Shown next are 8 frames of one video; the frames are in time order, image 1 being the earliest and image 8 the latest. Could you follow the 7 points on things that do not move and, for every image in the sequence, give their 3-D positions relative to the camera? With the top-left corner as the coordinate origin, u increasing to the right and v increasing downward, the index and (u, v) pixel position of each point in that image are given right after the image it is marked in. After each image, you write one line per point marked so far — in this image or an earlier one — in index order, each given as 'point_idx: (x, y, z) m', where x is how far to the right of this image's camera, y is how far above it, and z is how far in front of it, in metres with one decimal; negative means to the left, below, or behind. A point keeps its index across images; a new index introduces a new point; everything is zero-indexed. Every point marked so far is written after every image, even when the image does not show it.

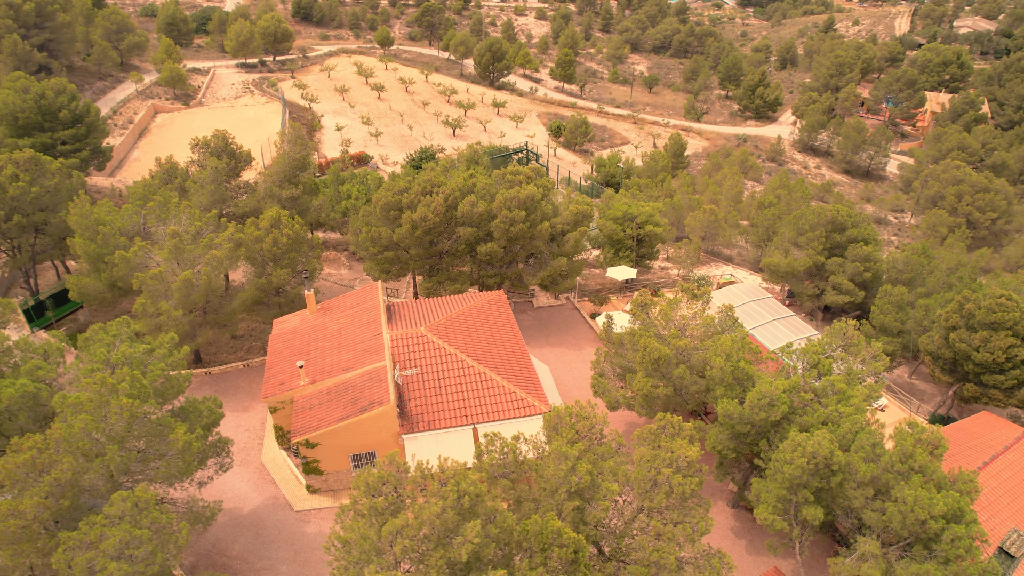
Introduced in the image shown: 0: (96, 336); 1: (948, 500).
0: (-12.5, -1.5, +19.2) m
1: (+12.6, -6.0, +18.0) m
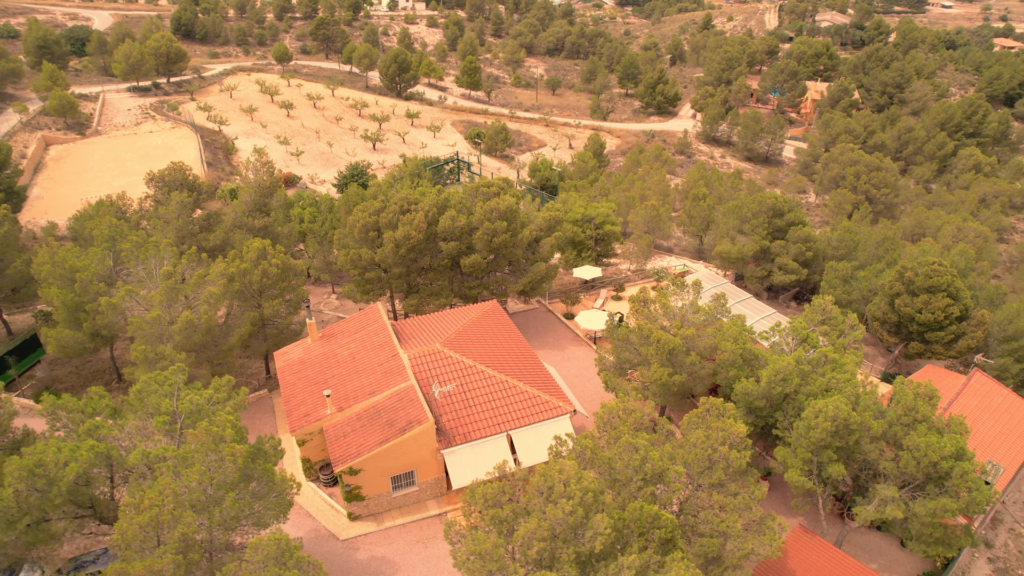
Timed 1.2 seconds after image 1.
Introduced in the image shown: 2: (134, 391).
0: (-10.7, -2.9, +18.5) m
1: (+14.6, -5.1, +20.9) m
2: (-11.2, -3.1, +18.9) m
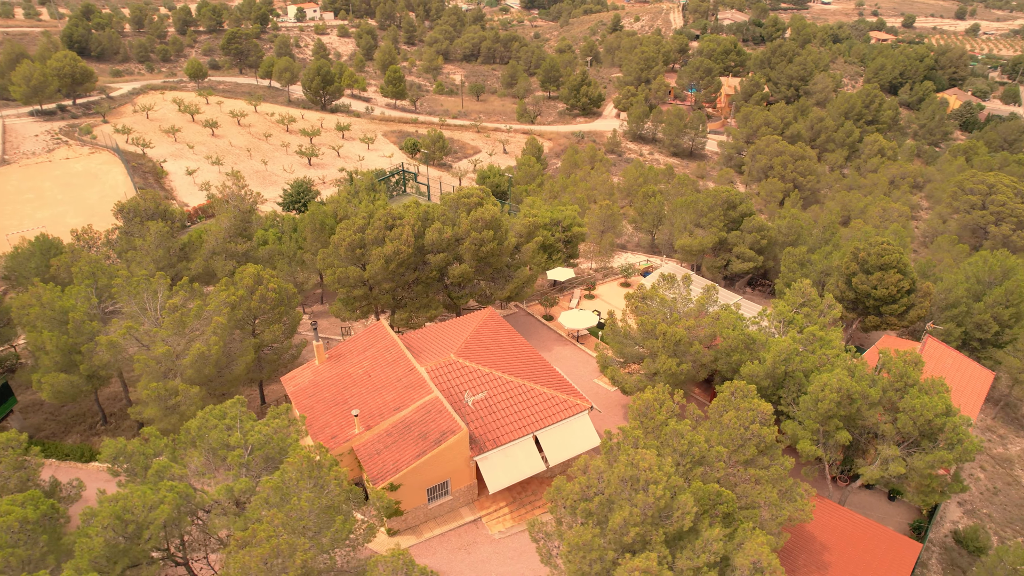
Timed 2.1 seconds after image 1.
0: (-8.9, -3.9, +18.3) m
1: (+16.0, -4.2, +23.6) m
2: (-9.5, -4.1, +18.6) m
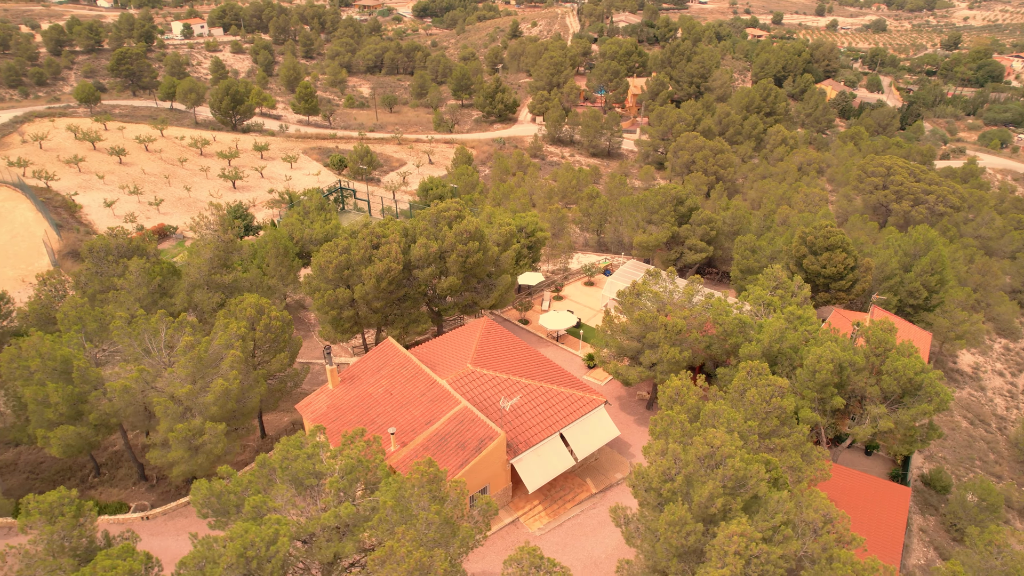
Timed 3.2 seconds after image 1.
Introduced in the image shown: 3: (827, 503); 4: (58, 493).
0: (-6.8, -4.9, +18.3) m
1: (+17.1, -3.1, +26.9) m
2: (-7.3, -5.1, +18.6) m
3: (+9.0, -6.1, +17.9) m
4: (-13.5, -6.1, +18.8) m
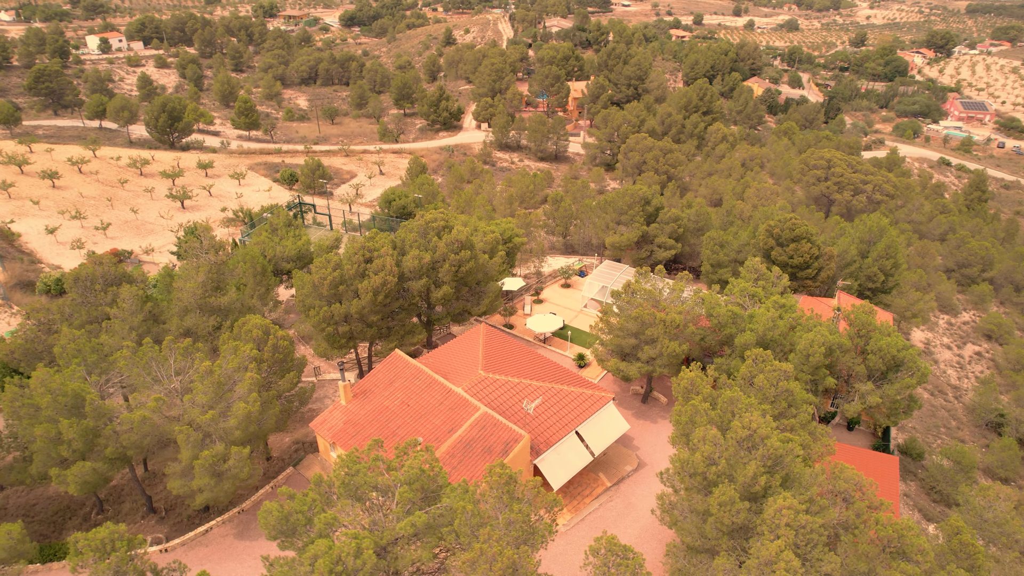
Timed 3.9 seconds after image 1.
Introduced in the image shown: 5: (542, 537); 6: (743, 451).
0: (-5.2, -5.4, +18.5) m
1: (+17.7, -2.4, +29.3) m
2: (-5.7, -5.7, +18.7) m
3: (+10.5, -5.7, +19.6) m
4: (-11.9, -7.0, +18.4) m
5: (+0.9, -6.8, +17.2) m
6: (+7.3, -5.1, +19.8) m
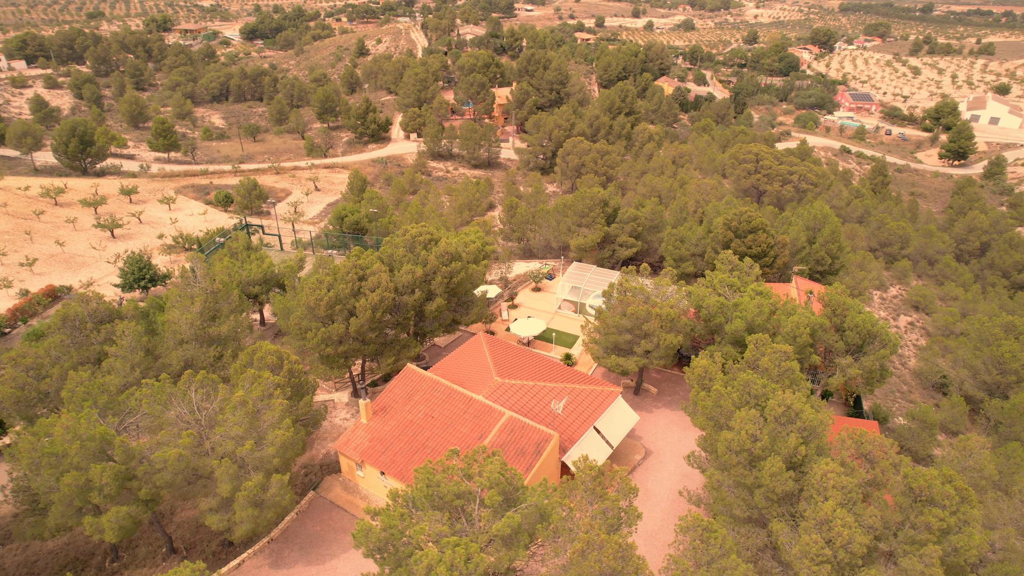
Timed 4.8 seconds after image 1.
0: (-3.0, -6.0, +19.1) m
1: (+18.2, -1.4, +32.5) m
2: (-3.6, -6.2, +19.2) m
3: (+12.5, -5.1, +22.0) m
4: (-9.5, -8.0, +18.2) m
5: (+3.2, -6.8, +18.5) m
6: (+9.2, -4.7, +21.8) m
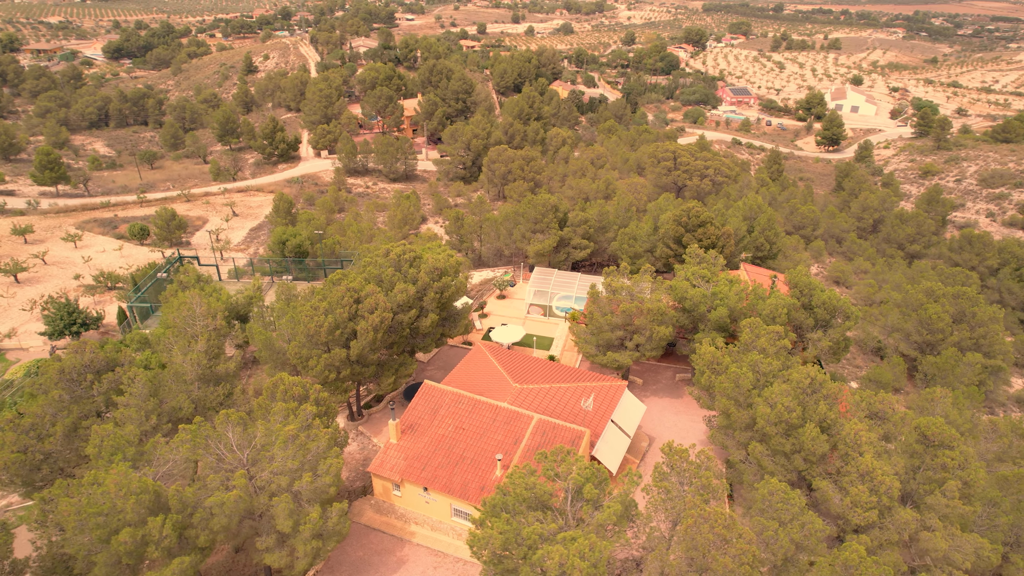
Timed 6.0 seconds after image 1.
0: (-0.3, -6.5, +20.1) m
1: (+18.3, -0.3, +36.5) m
2: (-0.8, -6.8, +20.2) m
3: (+14.5, -4.3, +25.2) m
4: (-6.3, -9.1, +18.3) m
5: (+6.1, -6.8, +20.5) m
6: (+11.3, -4.2, +24.6) m
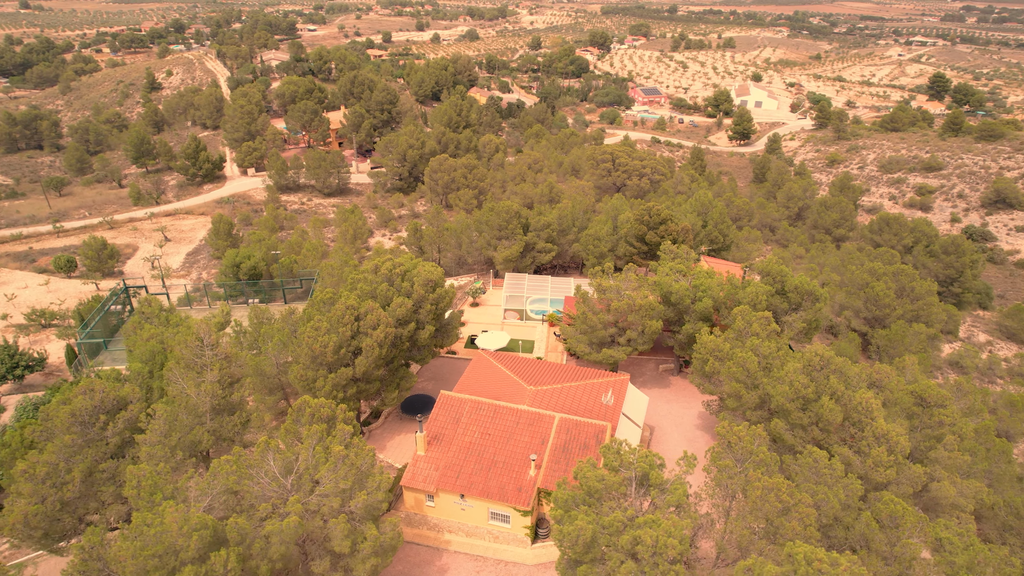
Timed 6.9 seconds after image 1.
0: (+2.0, -6.6, +21.2) m
1: (+18.0, +0.6, +39.7) m
2: (+1.5, -7.0, +21.2) m
3: (+15.9, -3.5, +28.1) m
4: (-3.6, -9.7, +18.7) m
5: (+8.3, -6.5, +22.3) m
6: (+12.8, -3.6, +27.1) m
